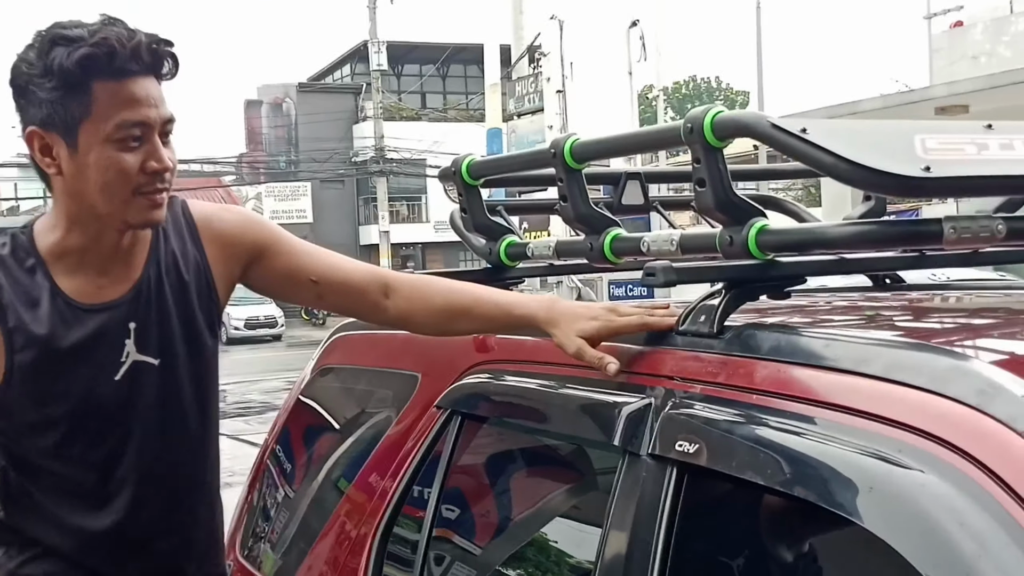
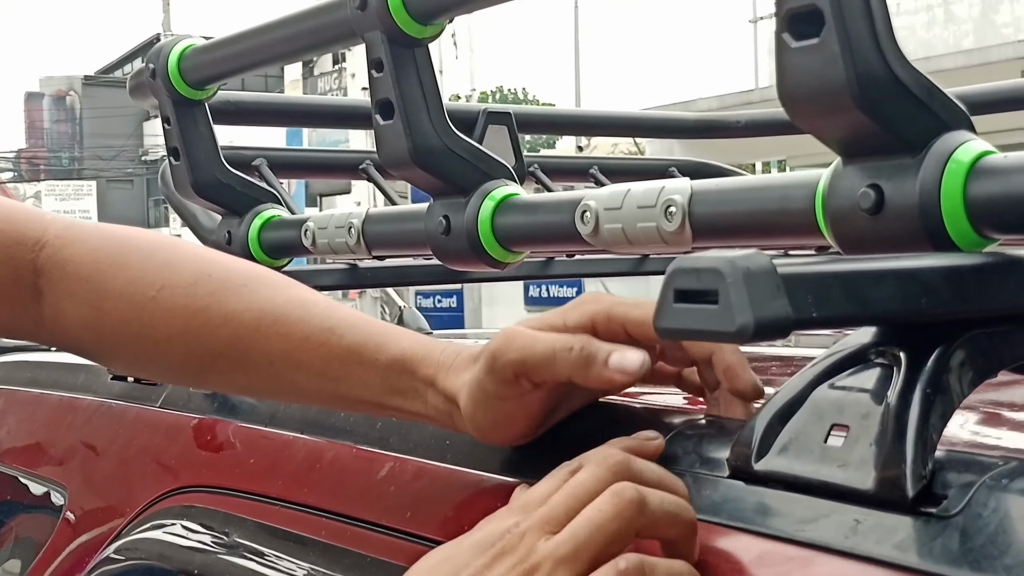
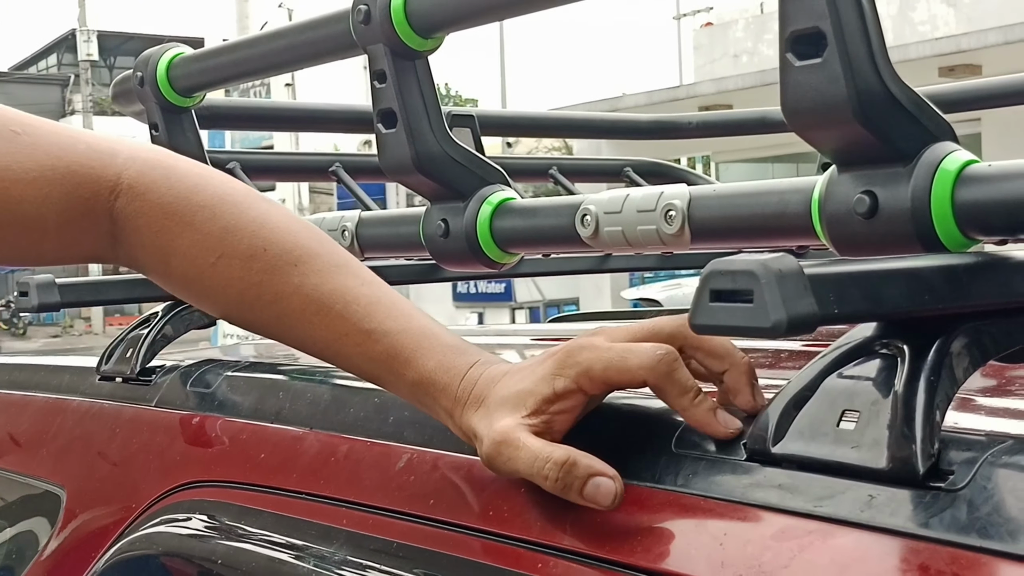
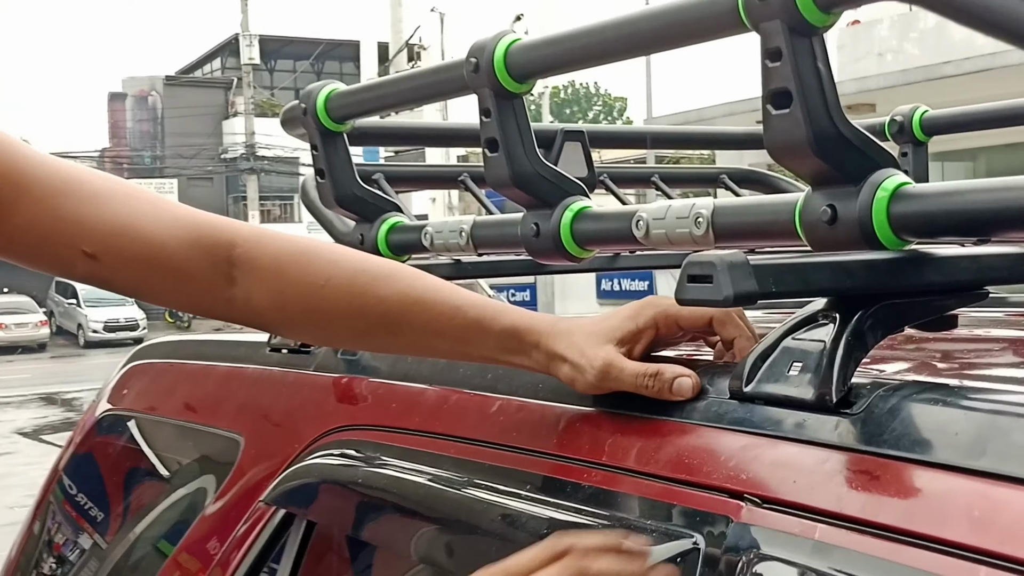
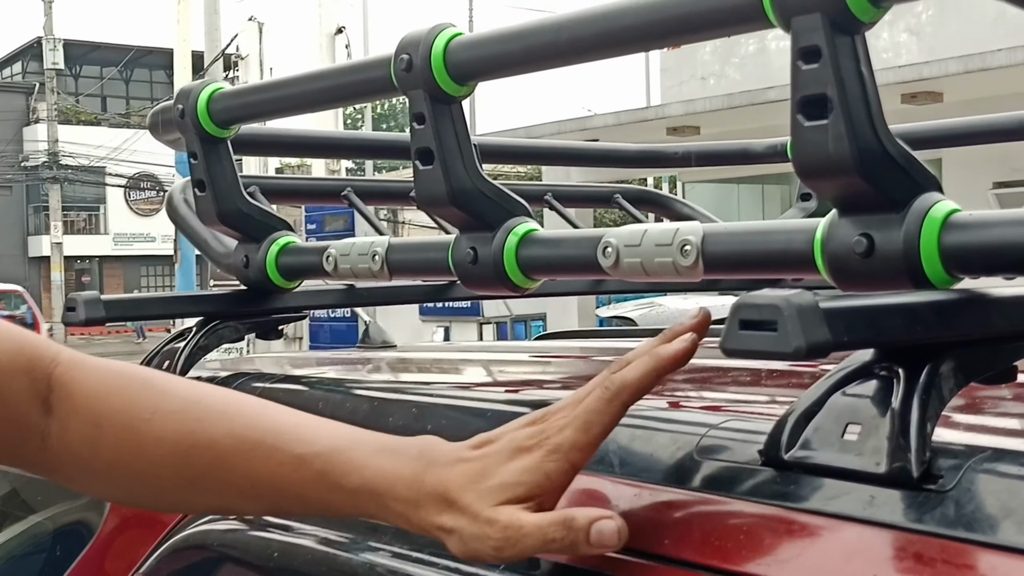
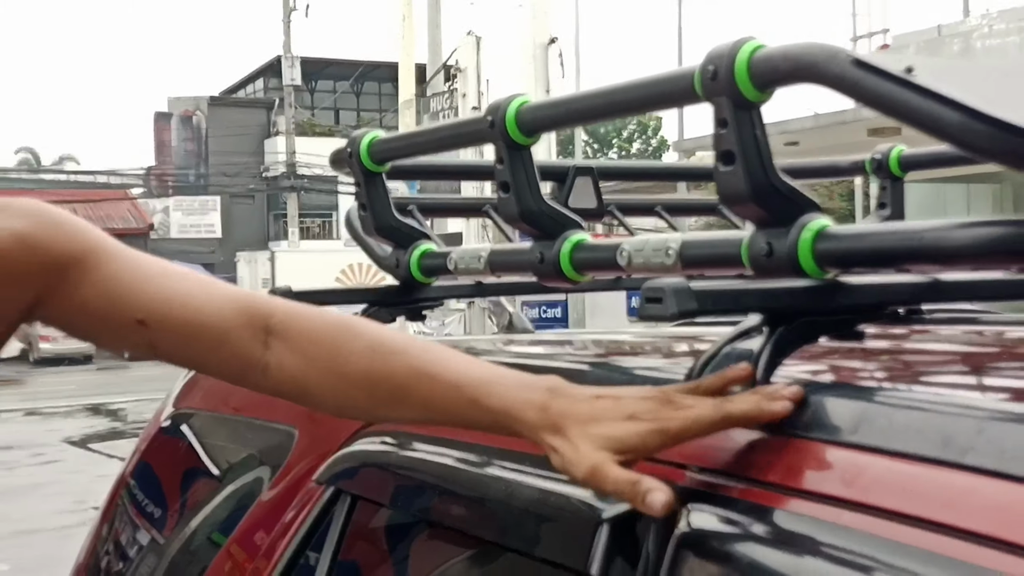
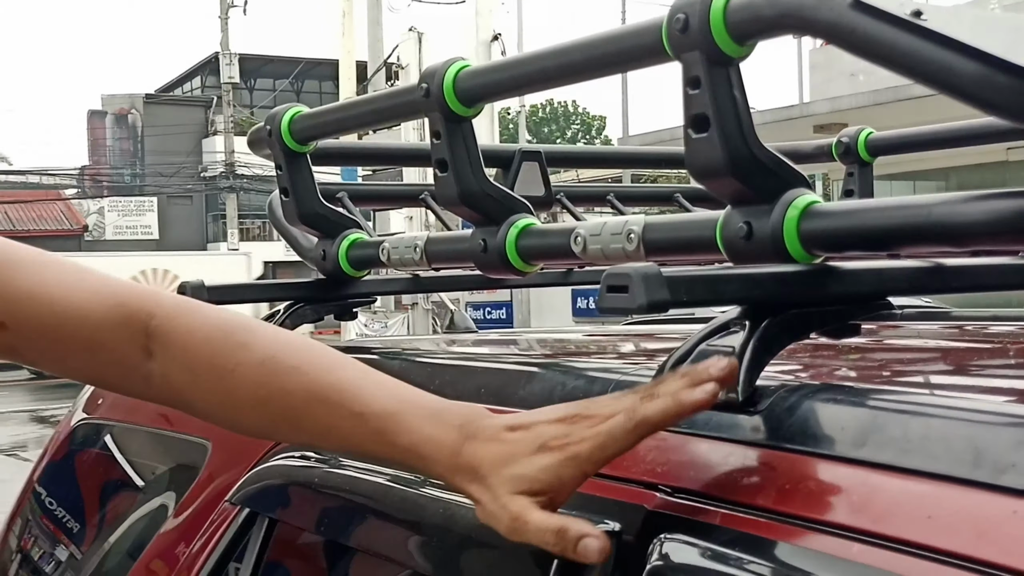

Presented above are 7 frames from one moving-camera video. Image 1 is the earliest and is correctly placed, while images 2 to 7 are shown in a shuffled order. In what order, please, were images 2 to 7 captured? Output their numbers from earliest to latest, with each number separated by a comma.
4, 2, 3, 5, 7, 6
